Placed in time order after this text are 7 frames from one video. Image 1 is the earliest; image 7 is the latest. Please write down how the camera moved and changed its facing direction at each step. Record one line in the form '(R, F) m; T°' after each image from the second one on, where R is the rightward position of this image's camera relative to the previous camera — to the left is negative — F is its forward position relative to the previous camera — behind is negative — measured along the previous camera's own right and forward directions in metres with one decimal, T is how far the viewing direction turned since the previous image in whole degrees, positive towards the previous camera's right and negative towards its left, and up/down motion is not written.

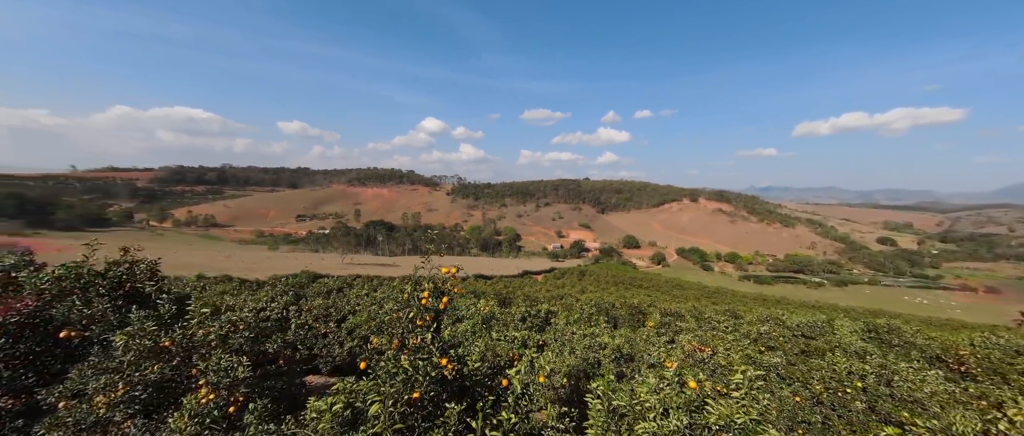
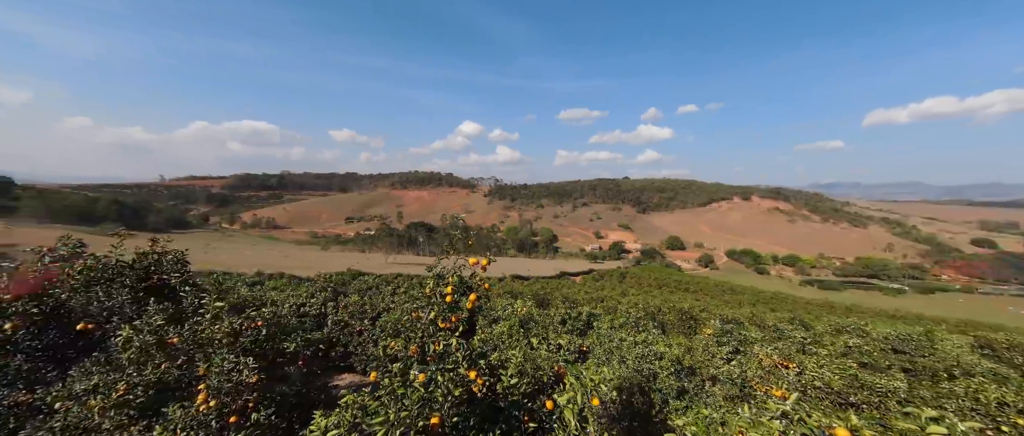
(0.0, +0.6) m; -6°
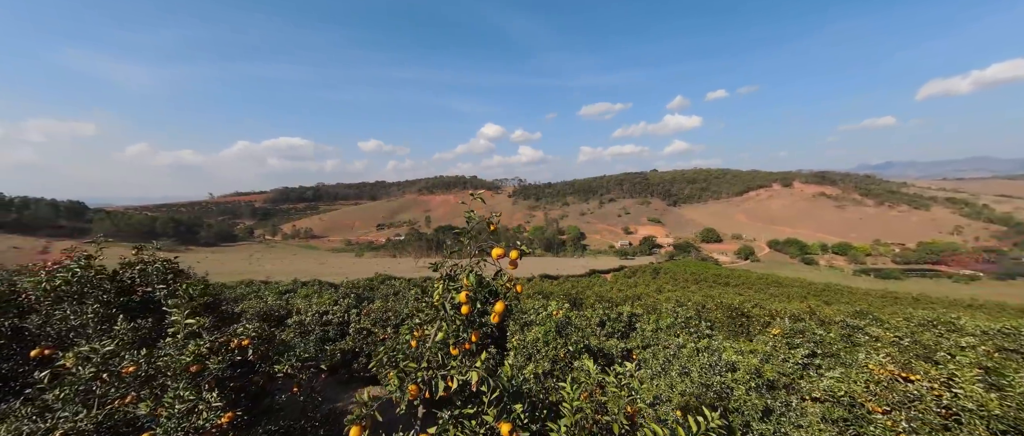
(-0.1, +0.8) m; -4°
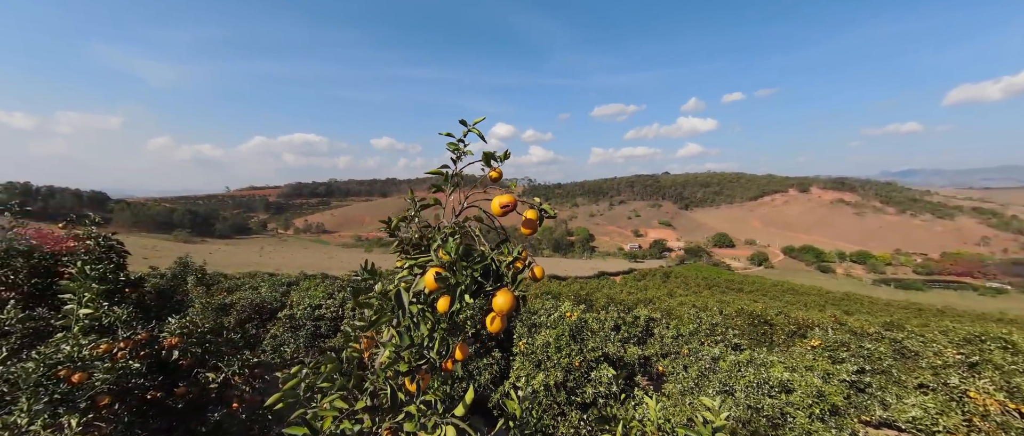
(0.0, +0.7) m; -1°
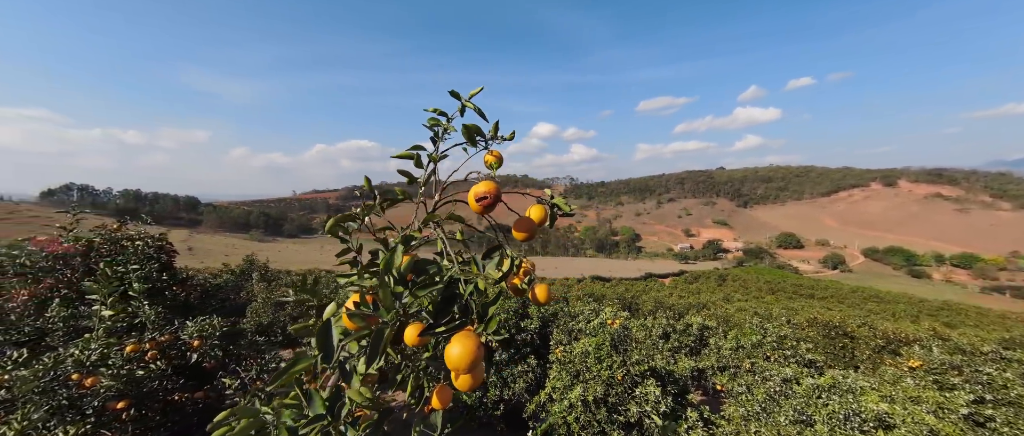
(+0.2, +0.4) m; -7°
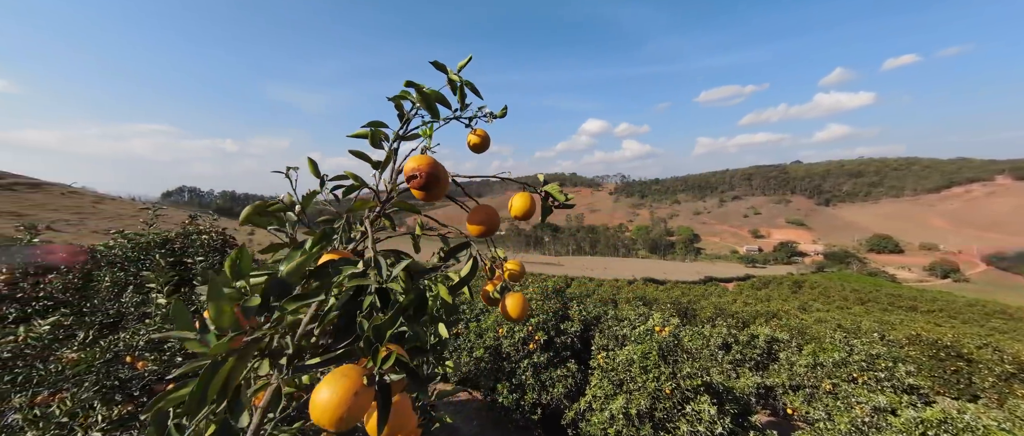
(+0.2, +0.2) m; -8°
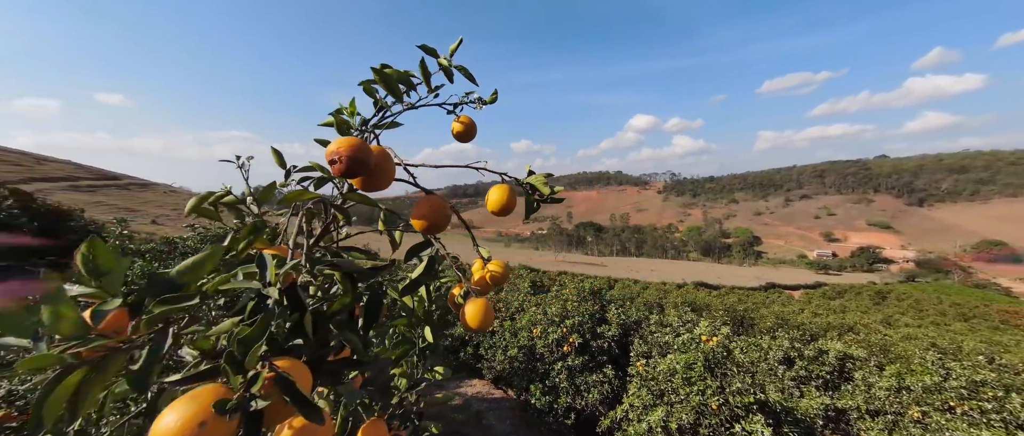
(+0.2, +0.1) m; -8°
